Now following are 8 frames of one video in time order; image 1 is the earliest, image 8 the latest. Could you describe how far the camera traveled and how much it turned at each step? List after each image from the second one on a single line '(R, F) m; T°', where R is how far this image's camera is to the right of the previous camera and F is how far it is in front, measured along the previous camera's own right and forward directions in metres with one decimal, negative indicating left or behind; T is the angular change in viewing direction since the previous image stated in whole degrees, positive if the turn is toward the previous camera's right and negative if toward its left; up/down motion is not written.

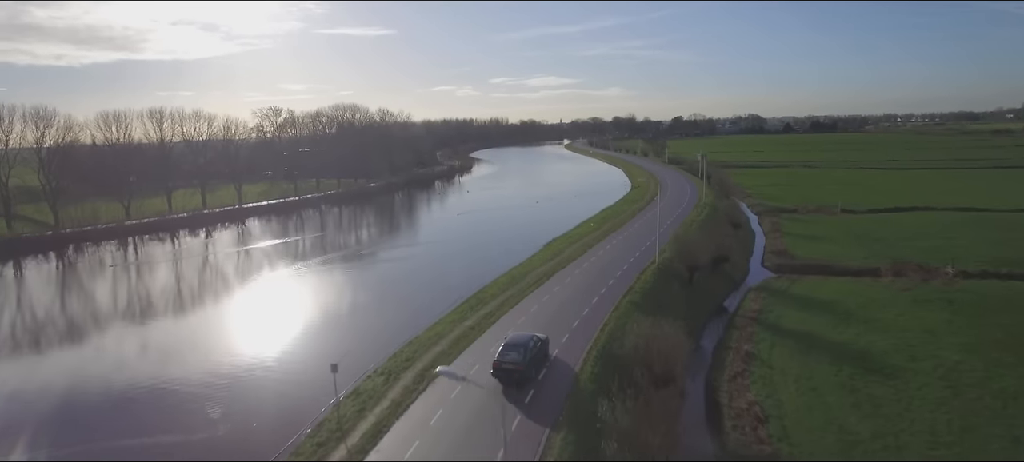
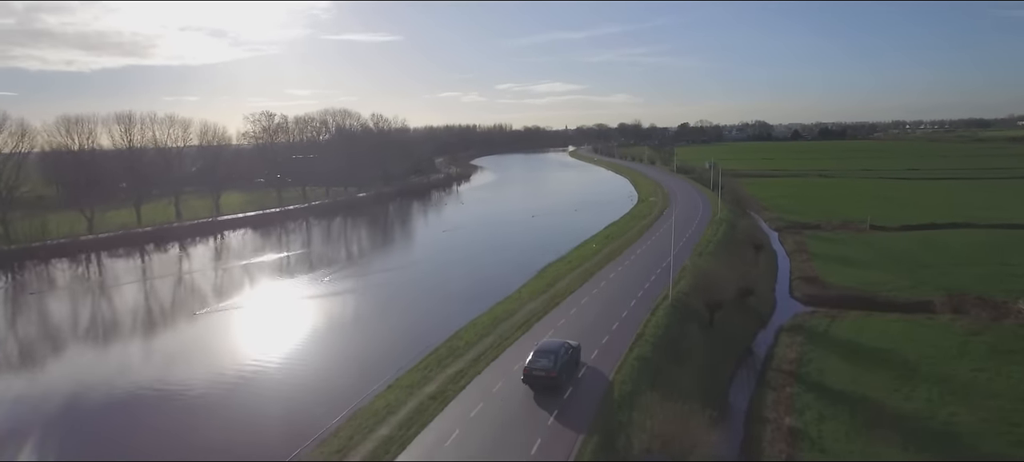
(+0.5, +3.0) m; 0°
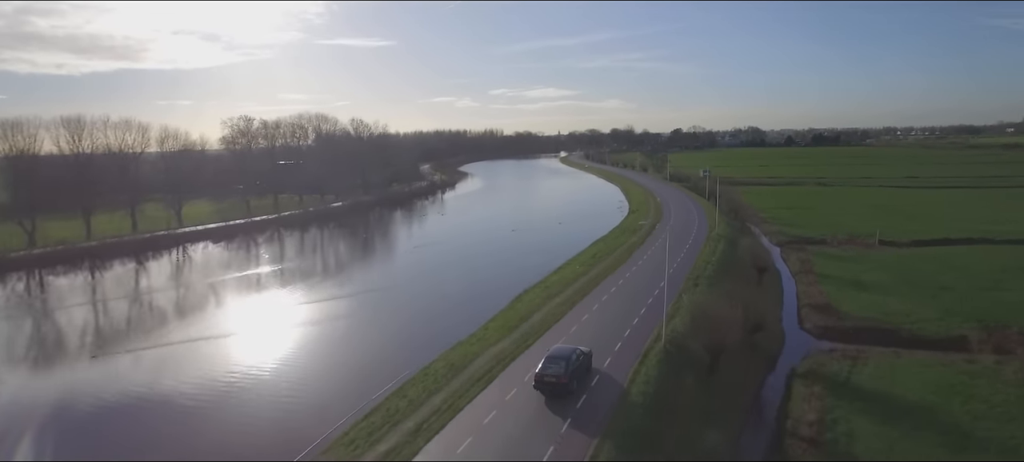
(+0.6, +2.5) m; +1°
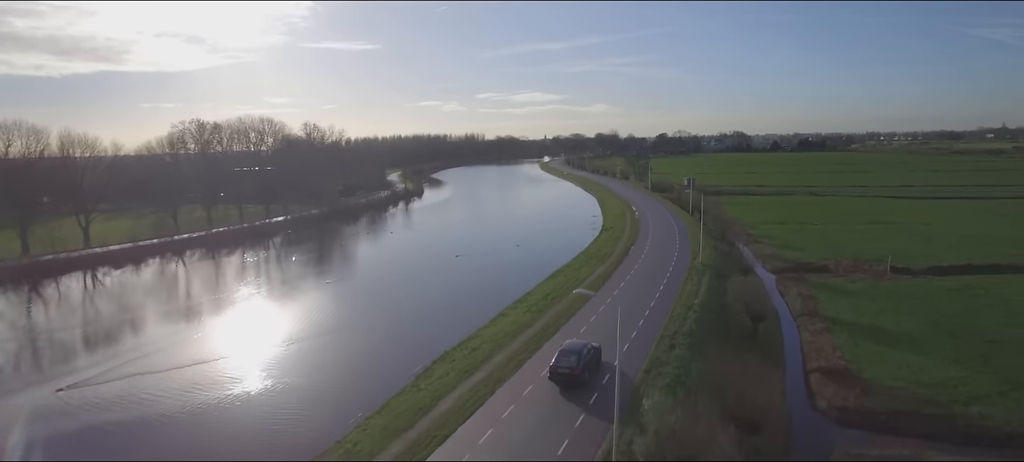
(+1.5, +4.5) m; +1°
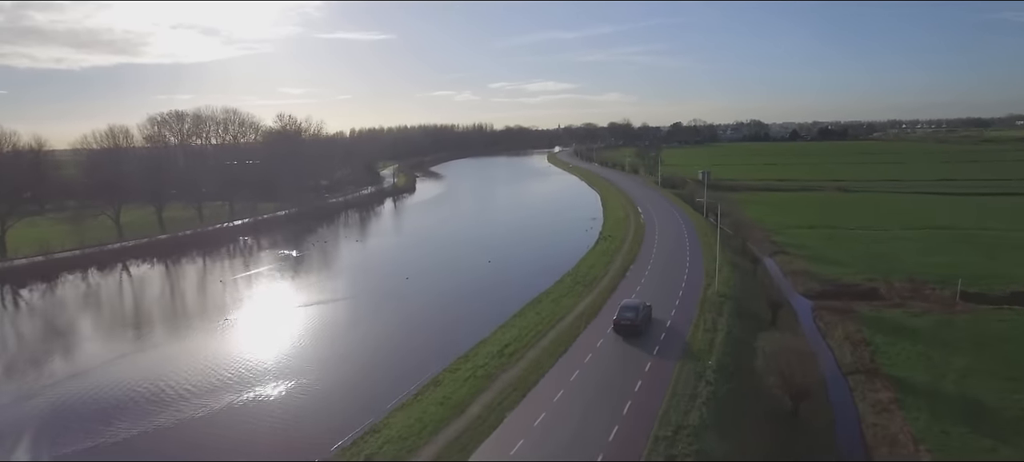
(+1.4, +4.8) m; -1°
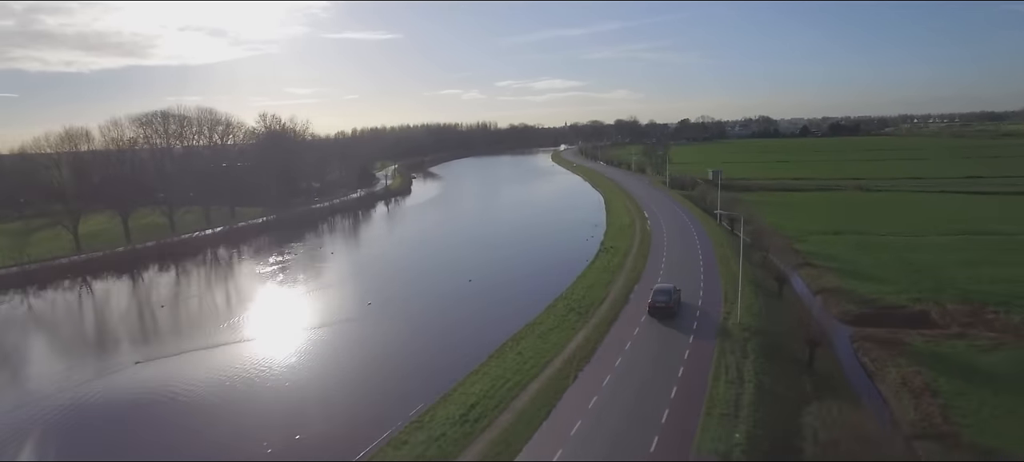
(+0.7, +3.0) m; -1°
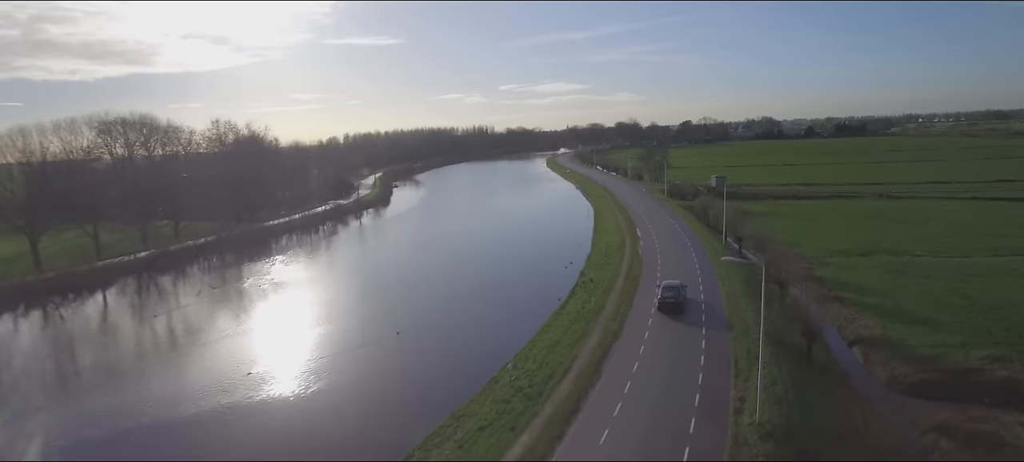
(+1.4, +4.6) m; 0°
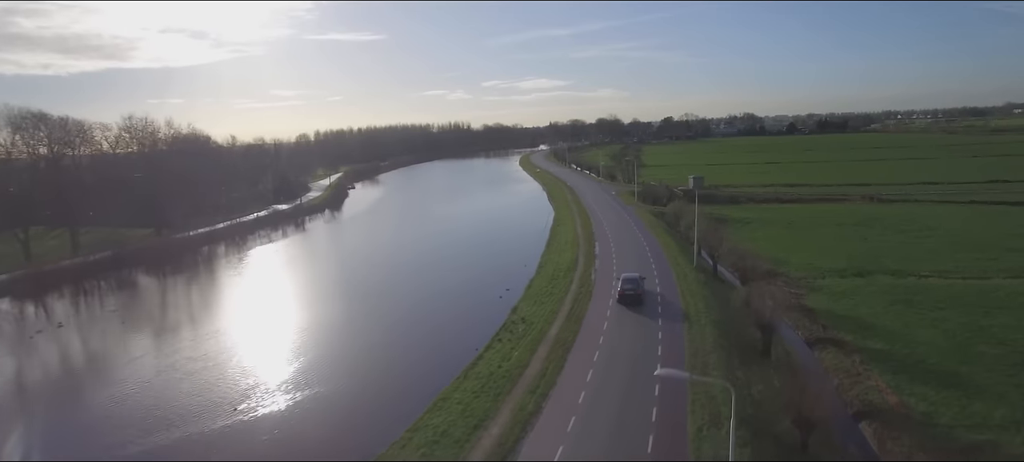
(+1.8, +4.2) m; +1°
